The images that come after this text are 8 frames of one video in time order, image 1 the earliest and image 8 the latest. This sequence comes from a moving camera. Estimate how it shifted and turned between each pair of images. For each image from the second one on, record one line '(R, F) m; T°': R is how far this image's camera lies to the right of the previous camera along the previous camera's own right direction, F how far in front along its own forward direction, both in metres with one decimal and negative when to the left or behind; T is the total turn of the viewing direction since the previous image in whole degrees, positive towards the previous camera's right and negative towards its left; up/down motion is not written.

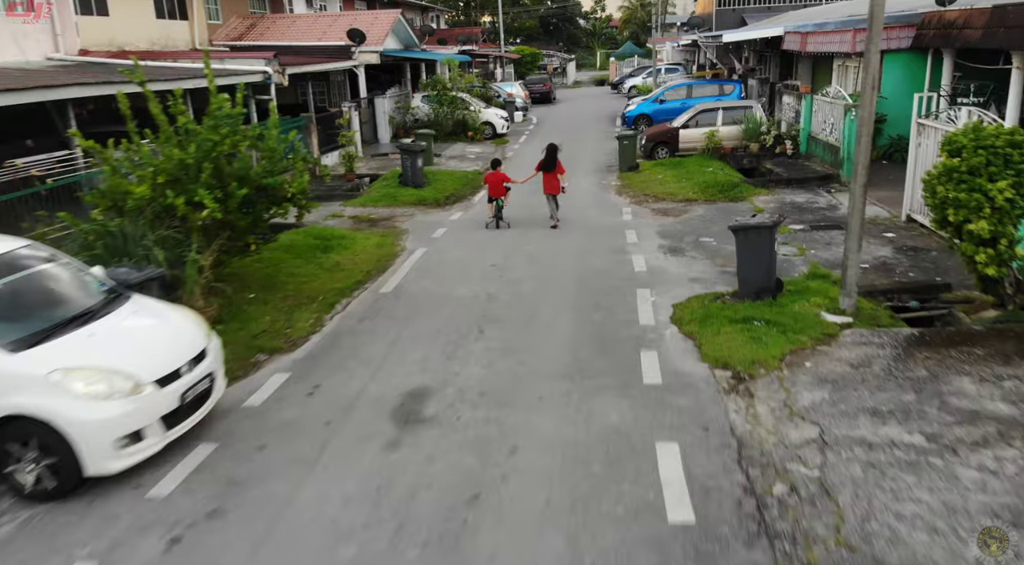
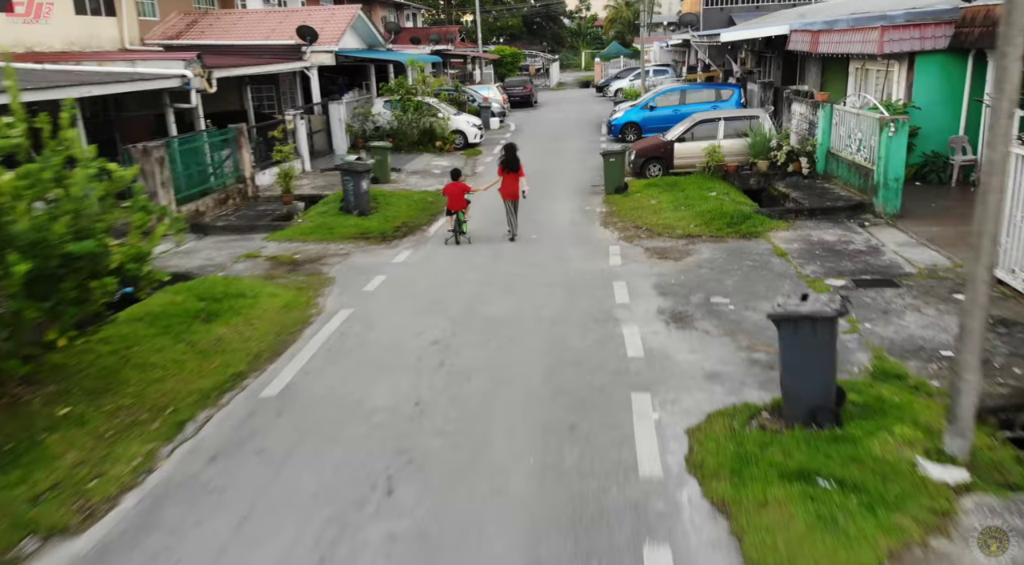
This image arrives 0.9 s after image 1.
(+0.4, +2.7) m; +1°
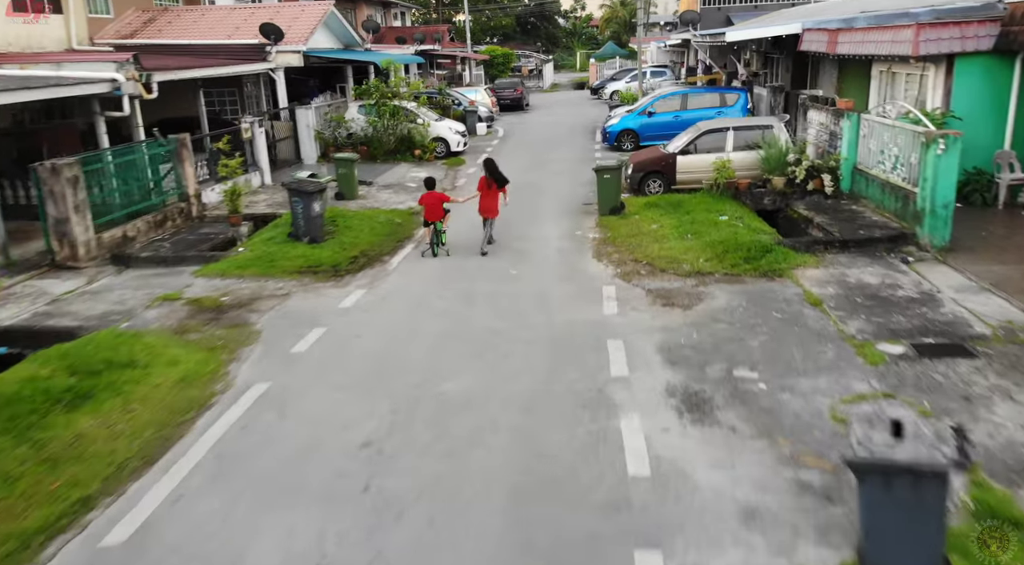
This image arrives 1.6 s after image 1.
(+0.3, +1.9) m; 0°
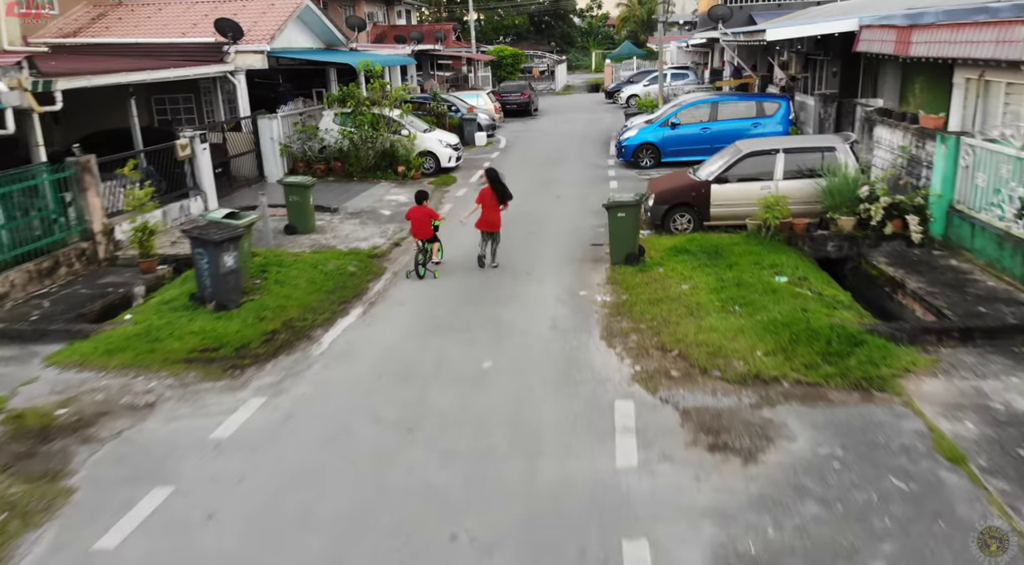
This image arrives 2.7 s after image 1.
(+0.4, +3.0) m; -1°
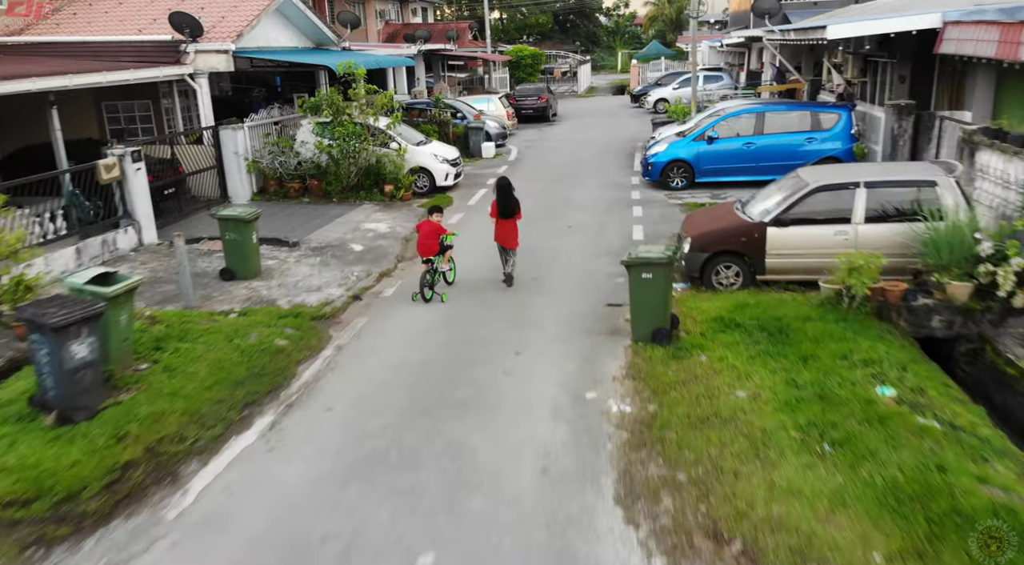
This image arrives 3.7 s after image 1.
(+0.4, +2.7) m; -2°
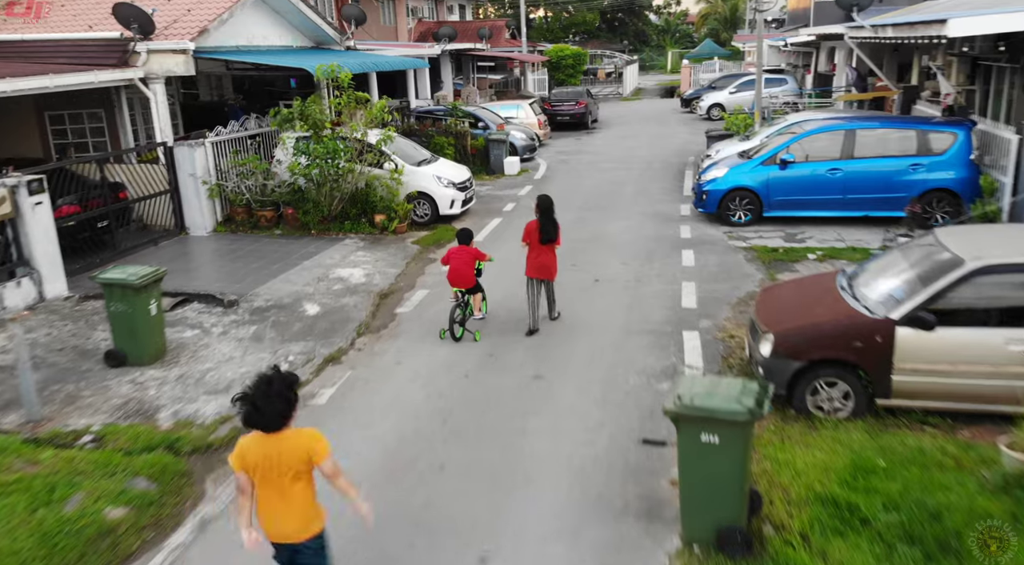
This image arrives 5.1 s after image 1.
(+0.5, +2.9) m; -4°
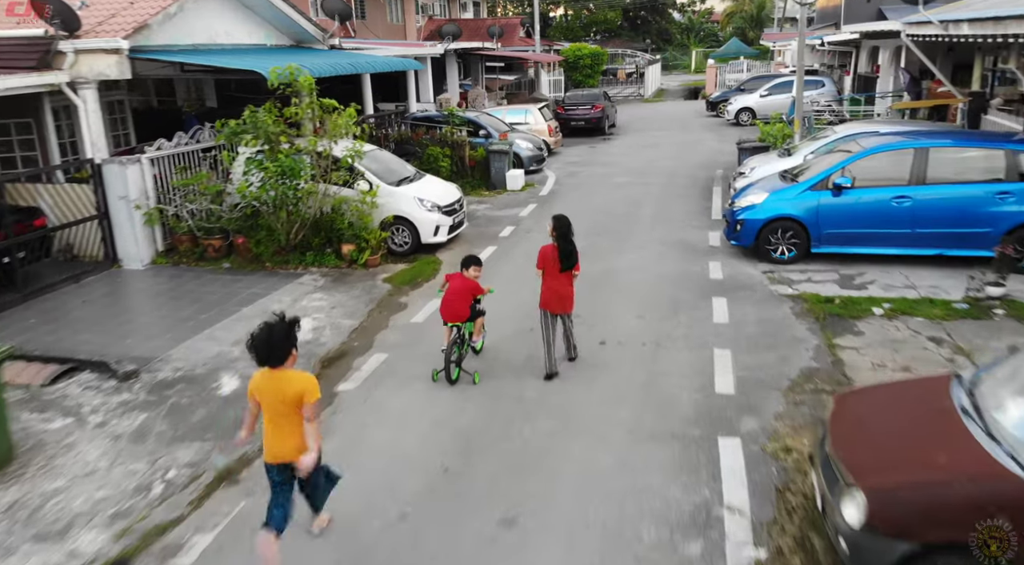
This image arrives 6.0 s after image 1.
(+0.4, +2.0) m; -2°
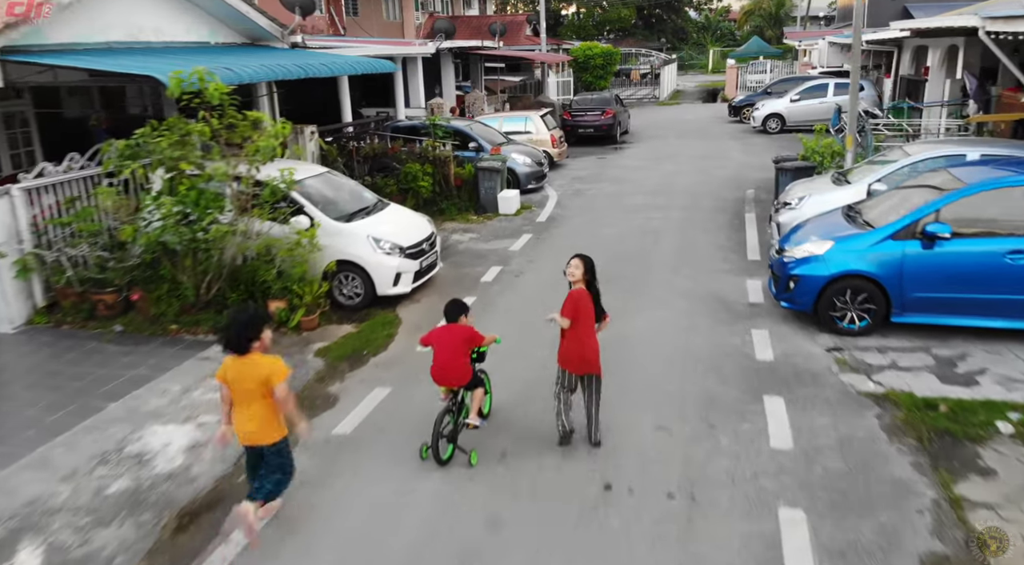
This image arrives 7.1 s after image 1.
(+0.4, +2.4) m; -1°
